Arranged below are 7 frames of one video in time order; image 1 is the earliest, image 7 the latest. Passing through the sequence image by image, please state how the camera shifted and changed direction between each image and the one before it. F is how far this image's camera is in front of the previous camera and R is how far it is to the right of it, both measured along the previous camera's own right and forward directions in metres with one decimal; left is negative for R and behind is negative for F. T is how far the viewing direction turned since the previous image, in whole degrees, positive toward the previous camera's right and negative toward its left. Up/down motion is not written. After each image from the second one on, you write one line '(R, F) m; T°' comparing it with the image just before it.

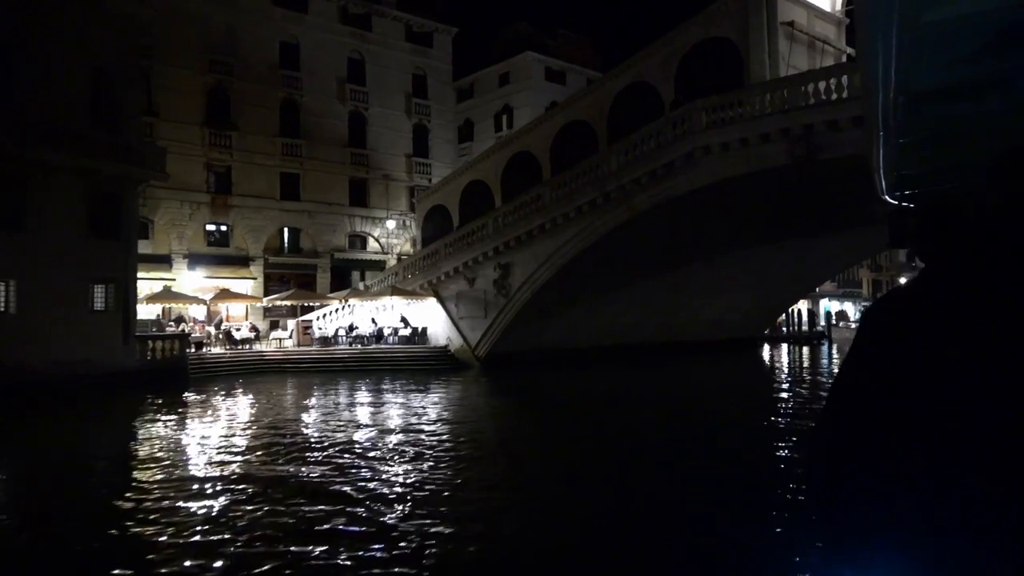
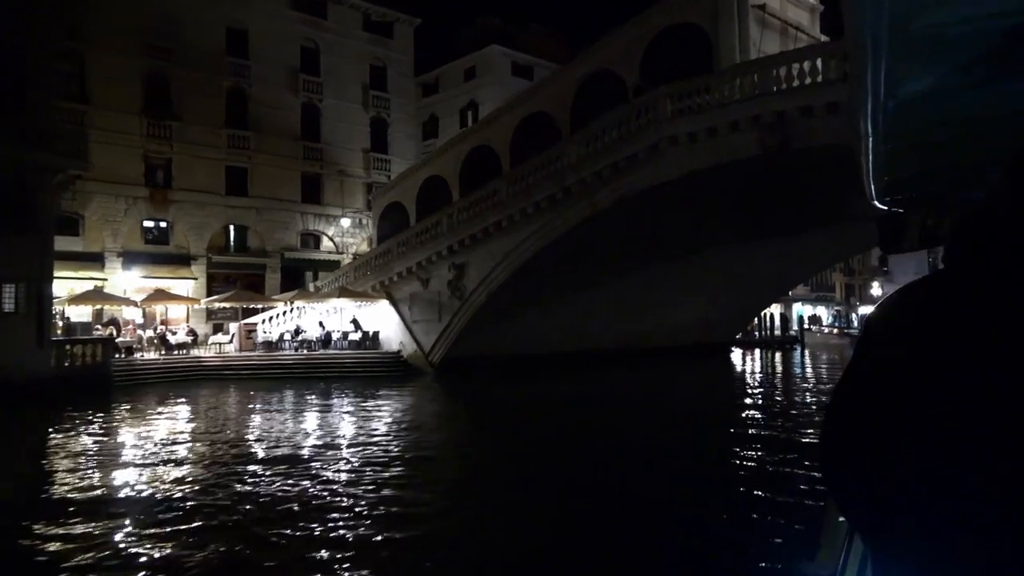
(+0.3, +0.7) m; +2°
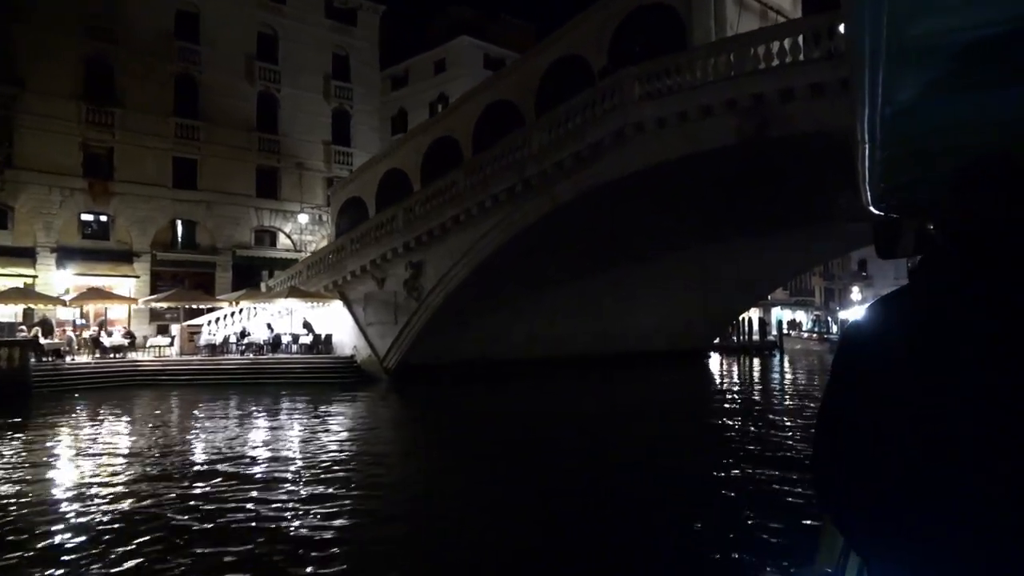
(+0.3, +0.7) m; +1°
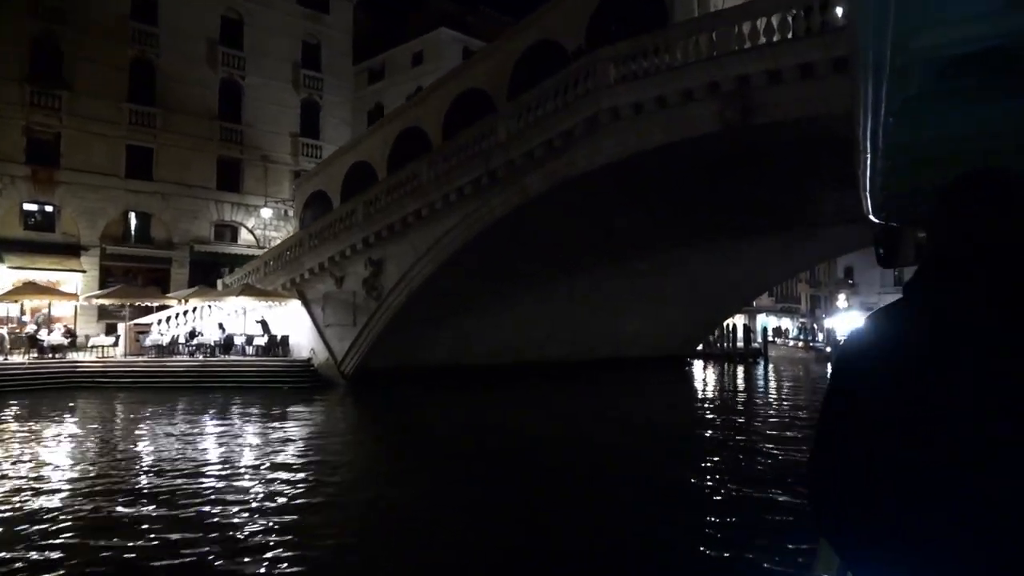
(+0.3, +0.7) m; +1°
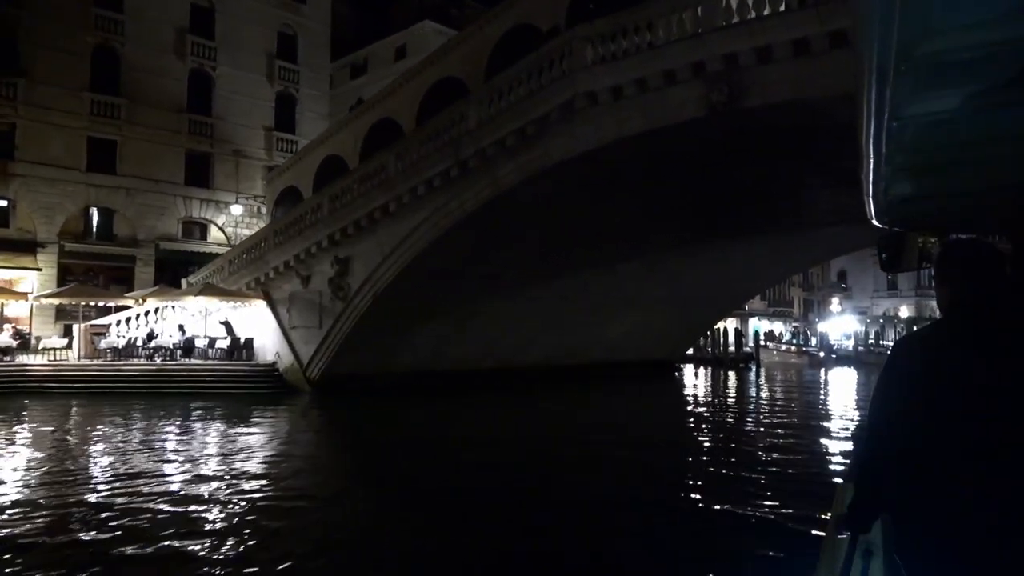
(+0.2, +0.6) m; 0°
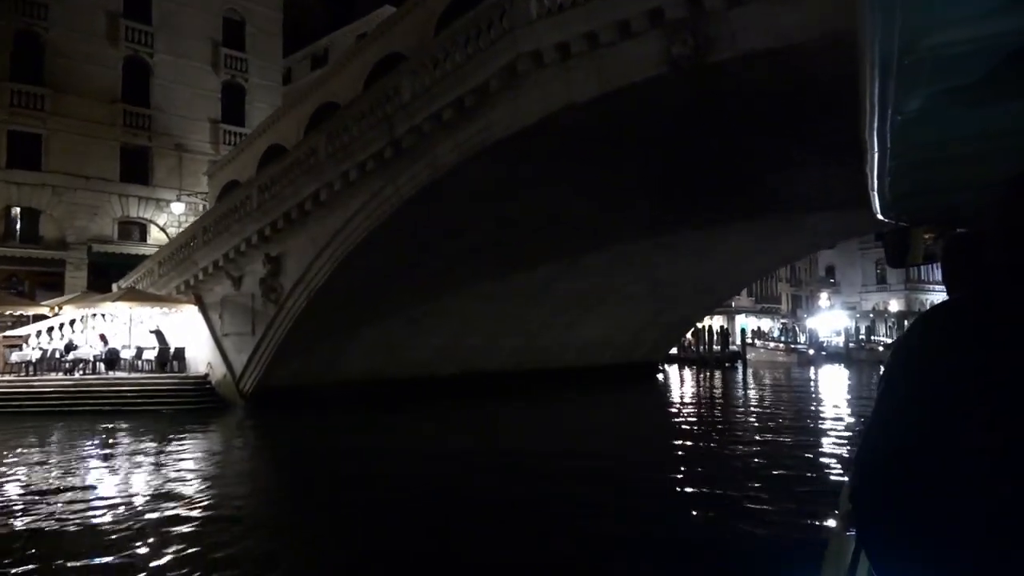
(+0.4, +0.9) m; +1°
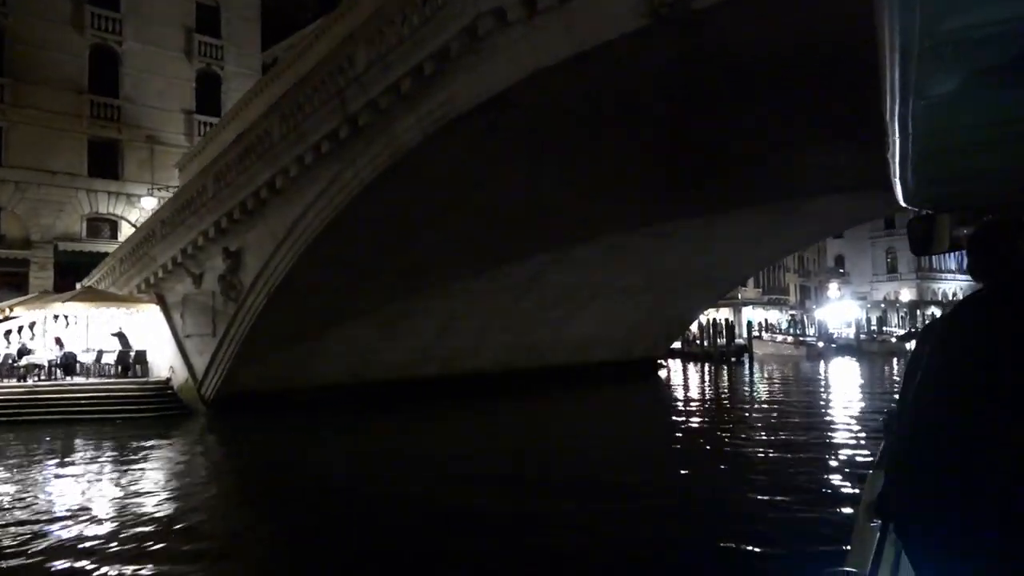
(+0.3, +0.6) m; -1°
